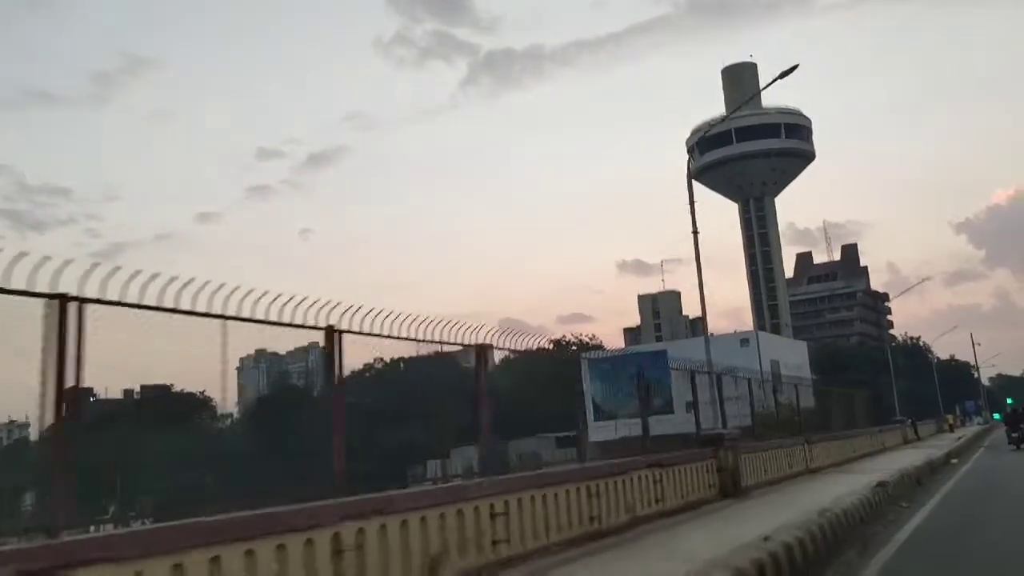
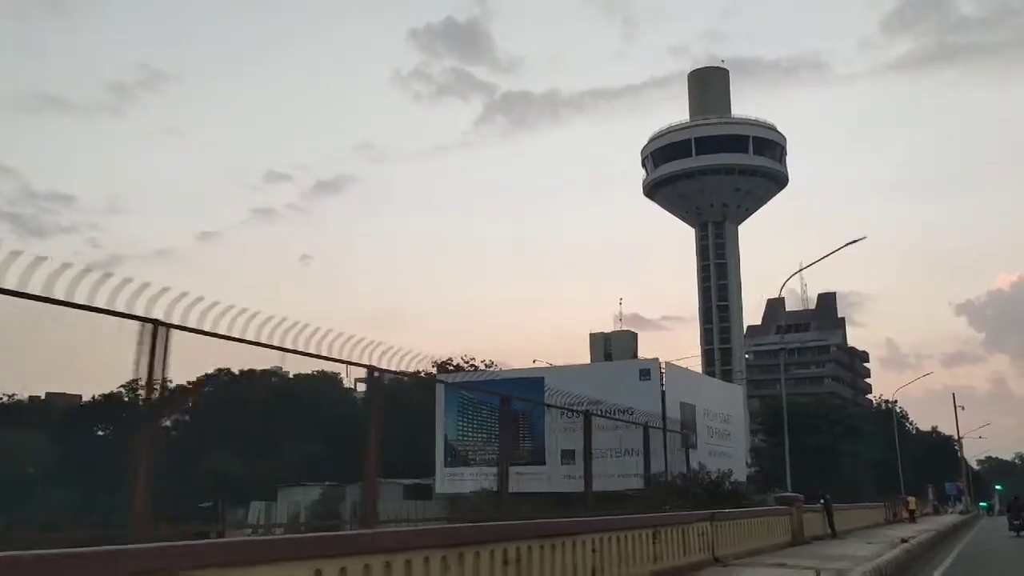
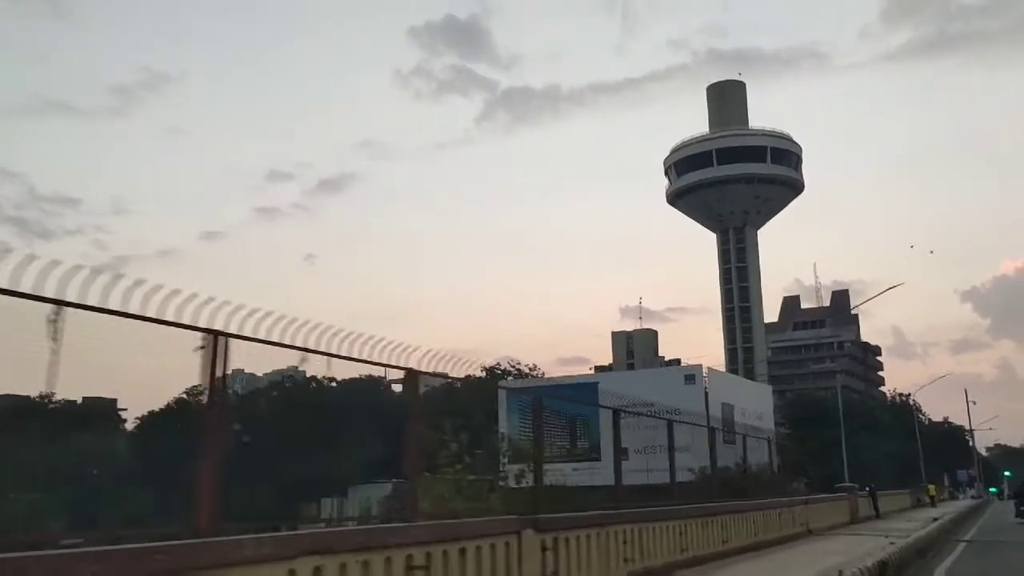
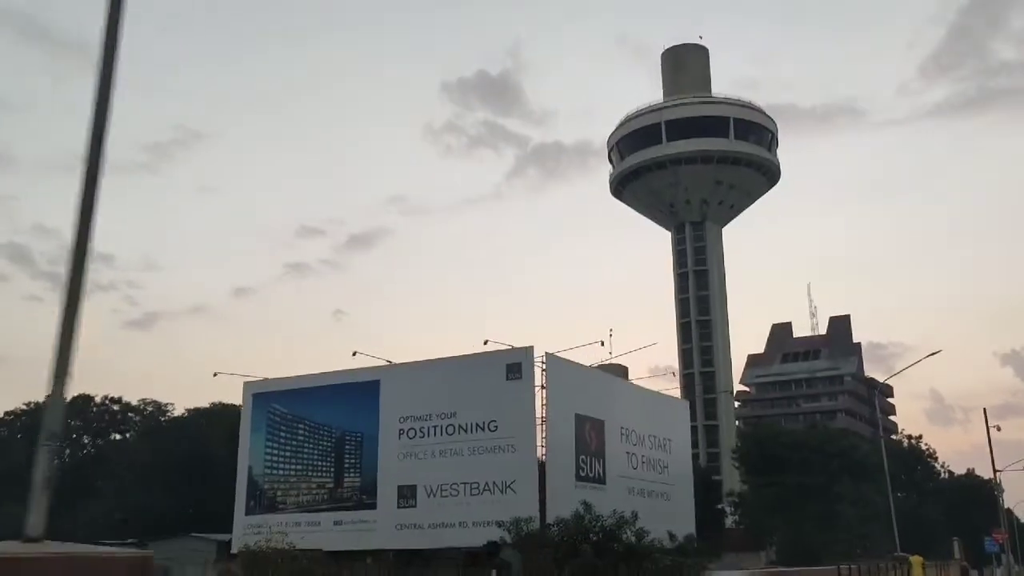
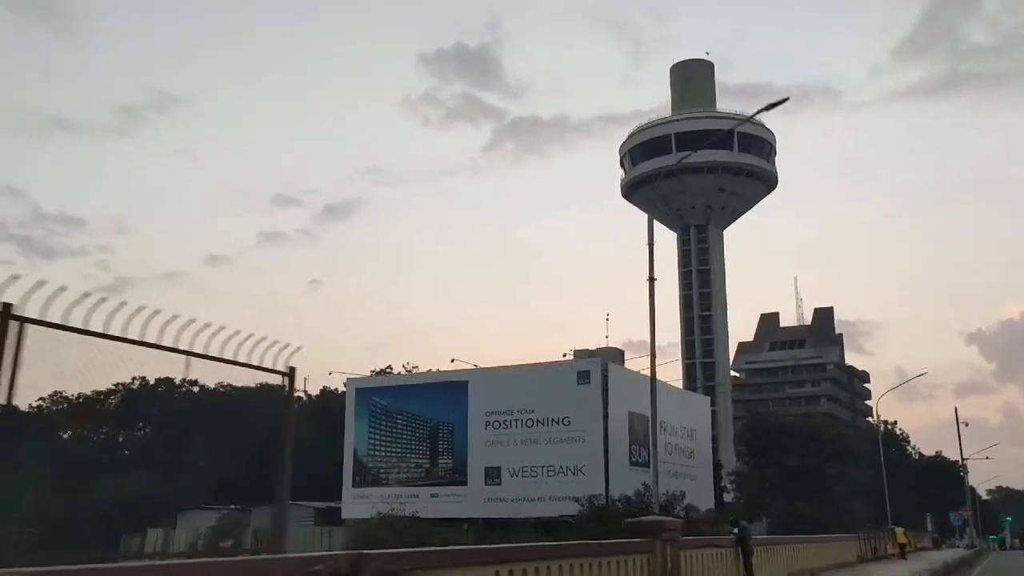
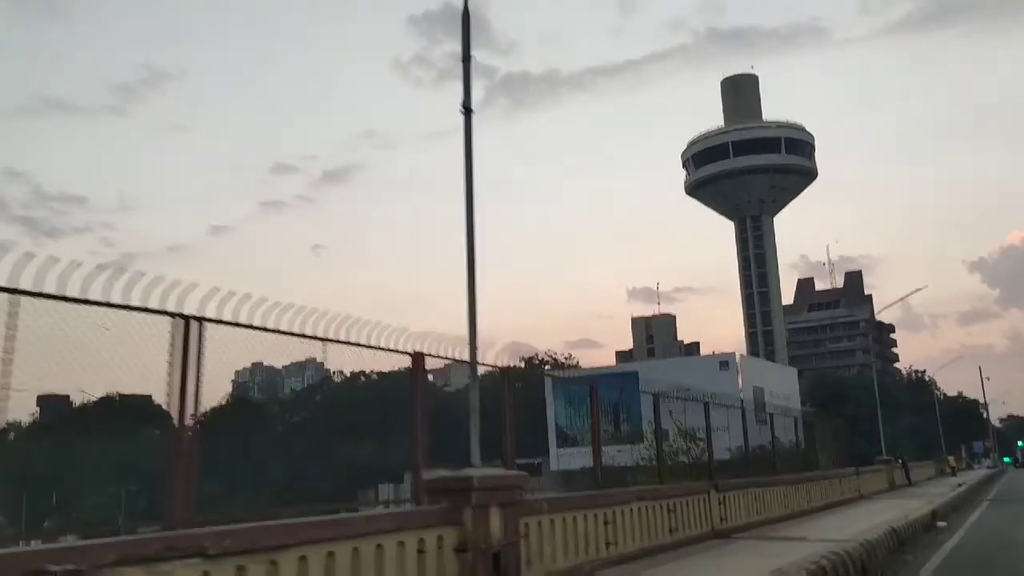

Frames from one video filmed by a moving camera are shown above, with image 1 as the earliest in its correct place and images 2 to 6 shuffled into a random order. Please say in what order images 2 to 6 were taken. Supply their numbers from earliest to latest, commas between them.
6, 3, 2, 5, 4
